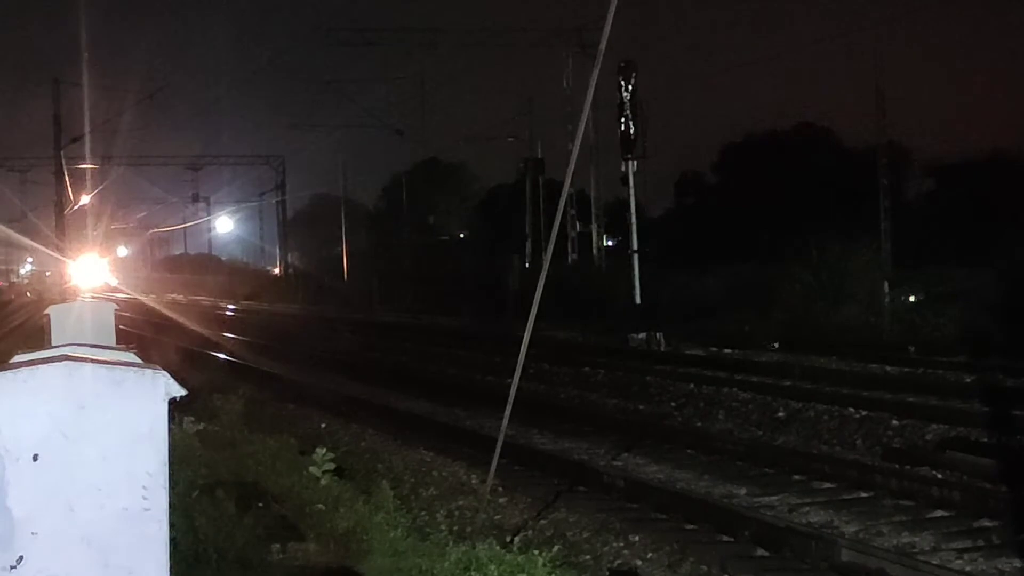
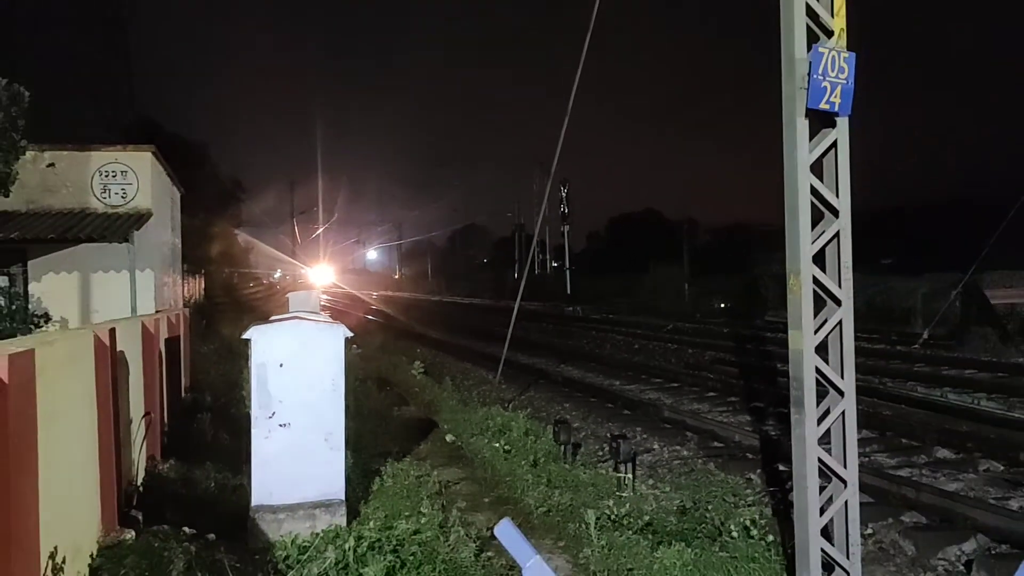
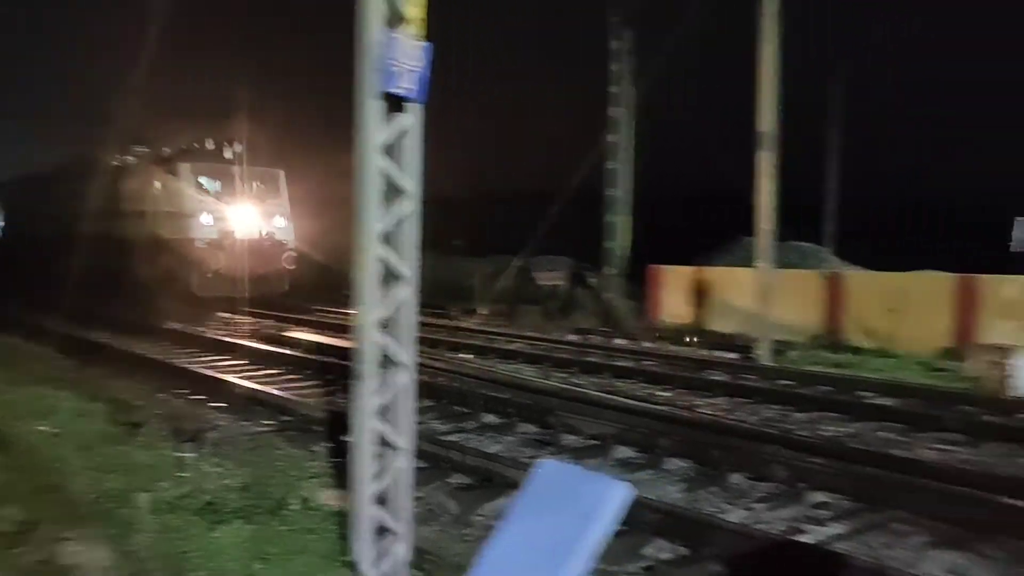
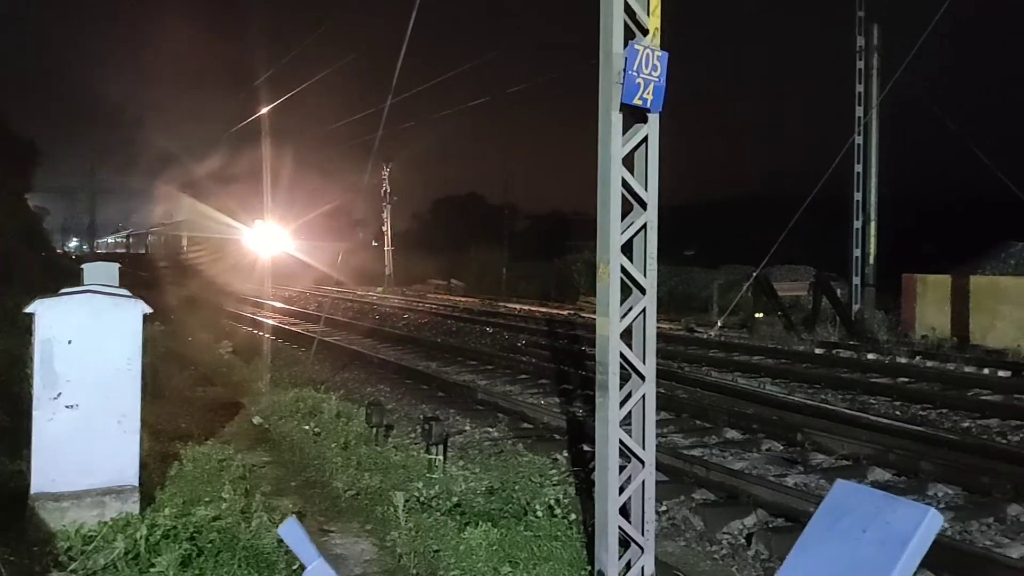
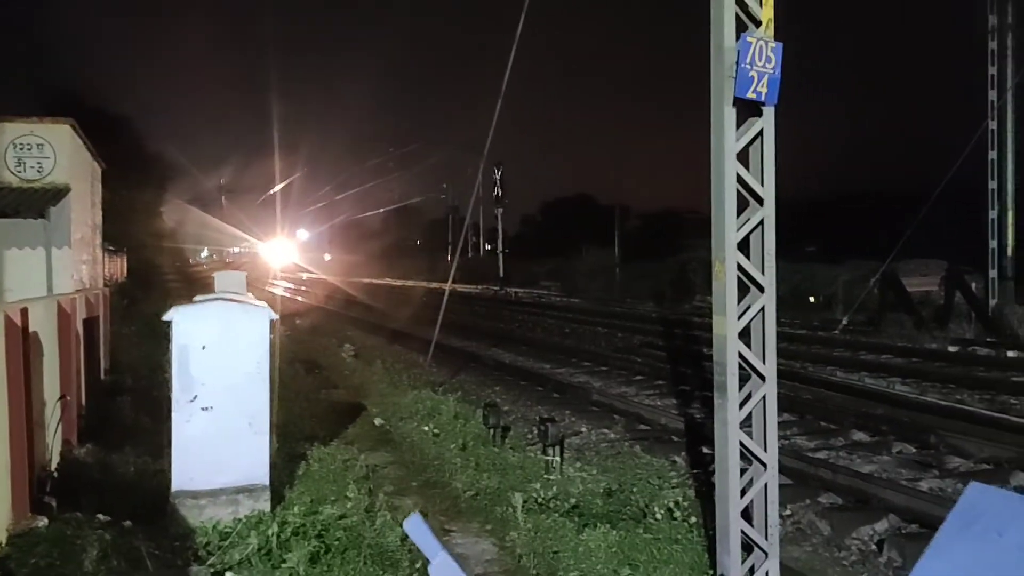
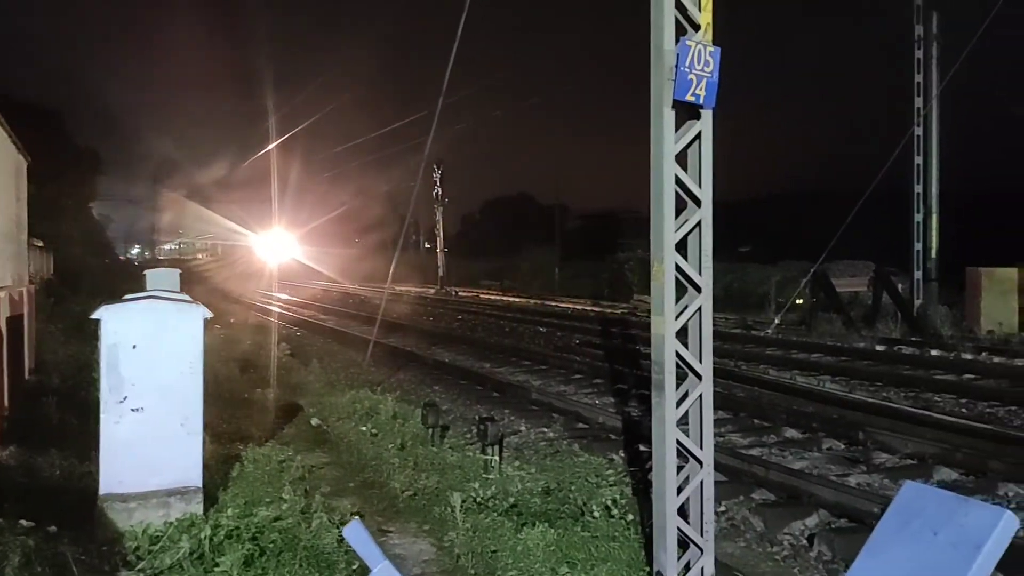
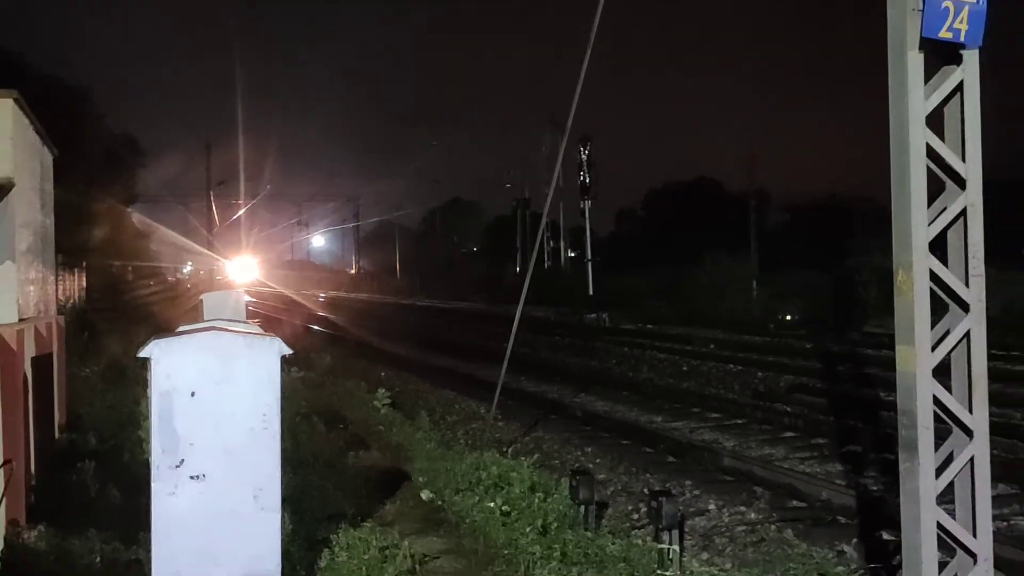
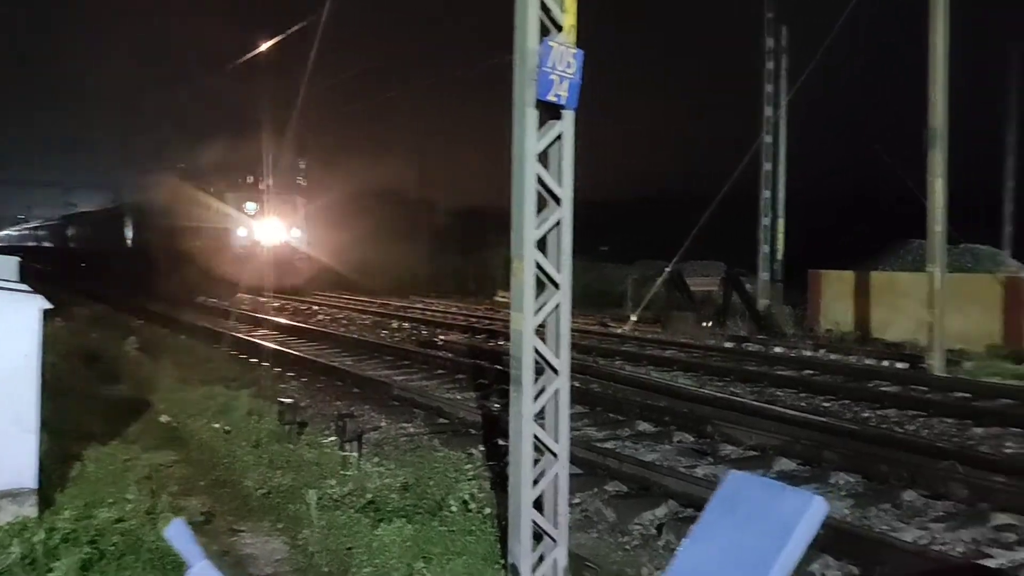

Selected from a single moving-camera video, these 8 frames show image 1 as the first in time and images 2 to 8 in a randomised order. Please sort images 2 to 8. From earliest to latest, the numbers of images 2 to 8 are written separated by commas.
7, 2, 5, 6, 4, 8, 3
